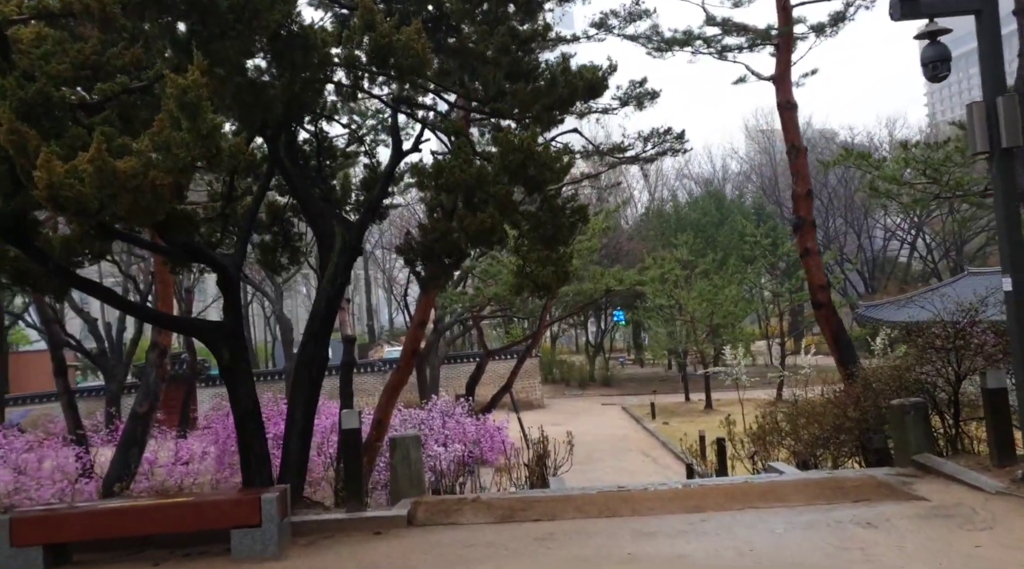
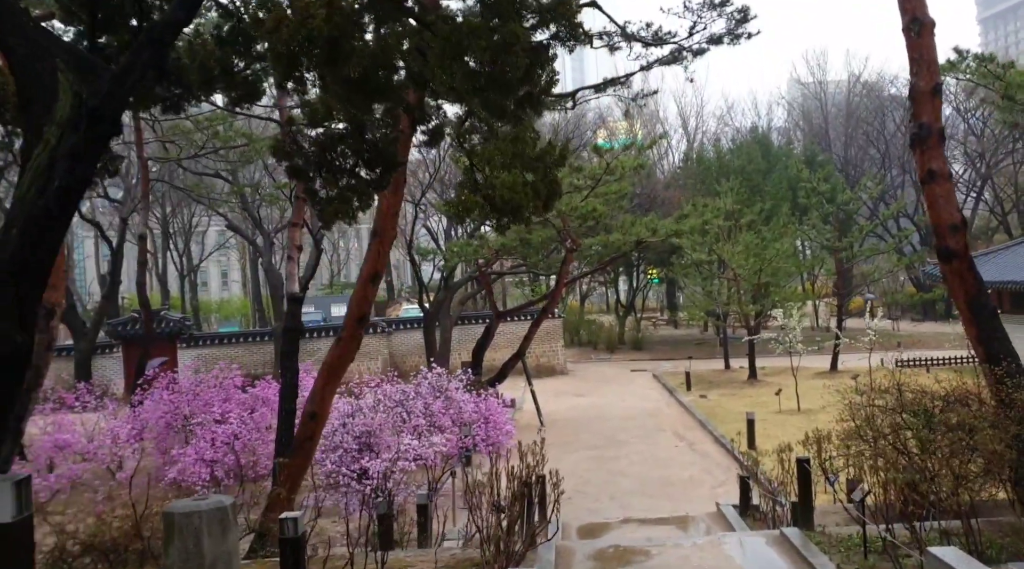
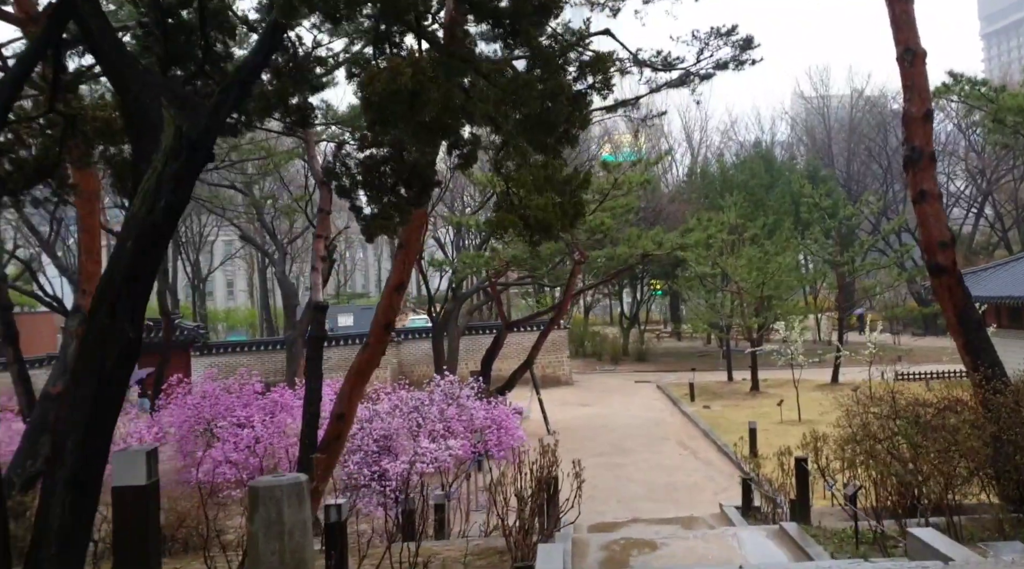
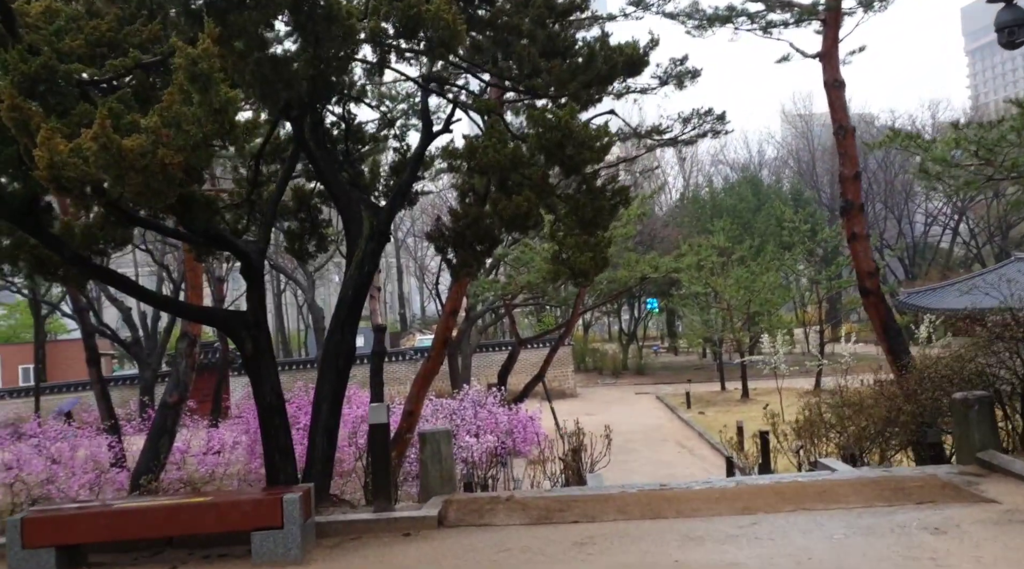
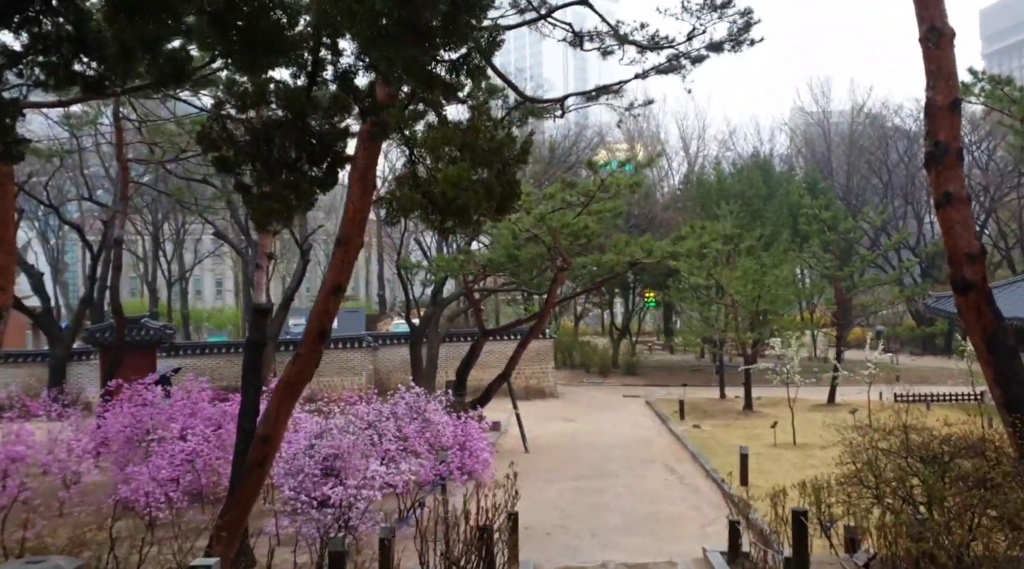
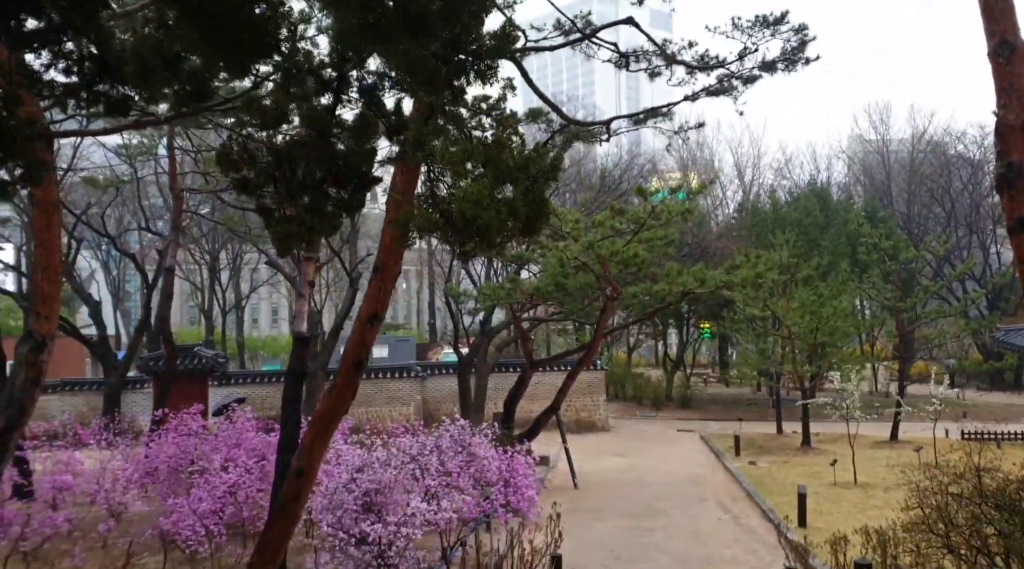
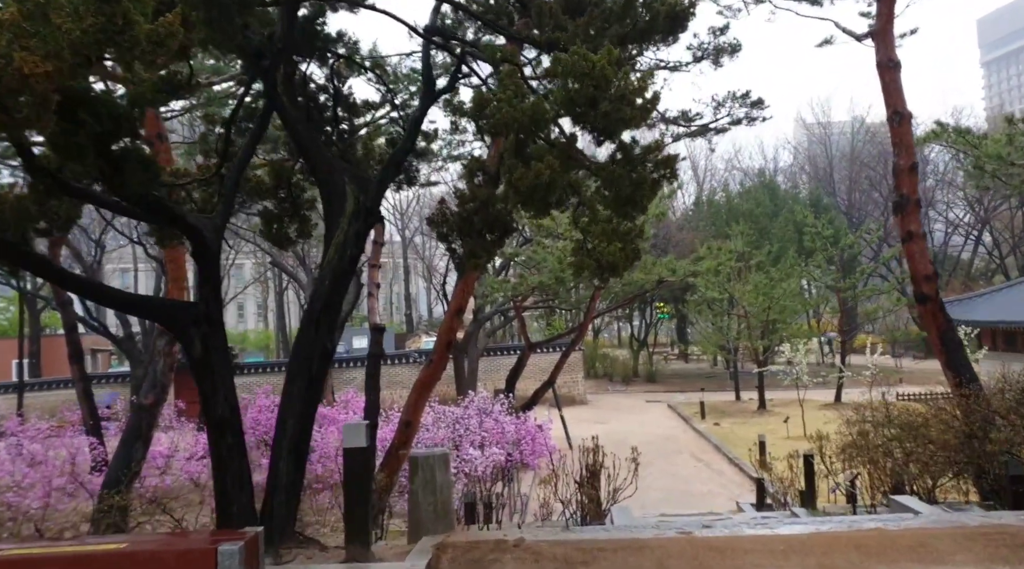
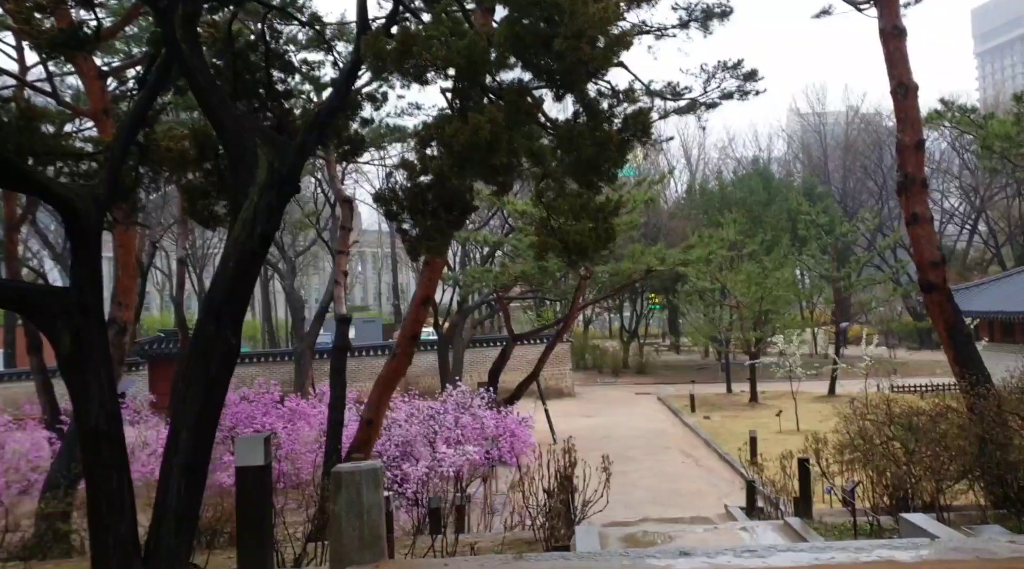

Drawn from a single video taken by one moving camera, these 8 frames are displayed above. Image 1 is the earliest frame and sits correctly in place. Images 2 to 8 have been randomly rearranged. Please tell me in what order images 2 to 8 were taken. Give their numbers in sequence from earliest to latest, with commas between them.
4, 7, 8, 3, 2, 5, 6
